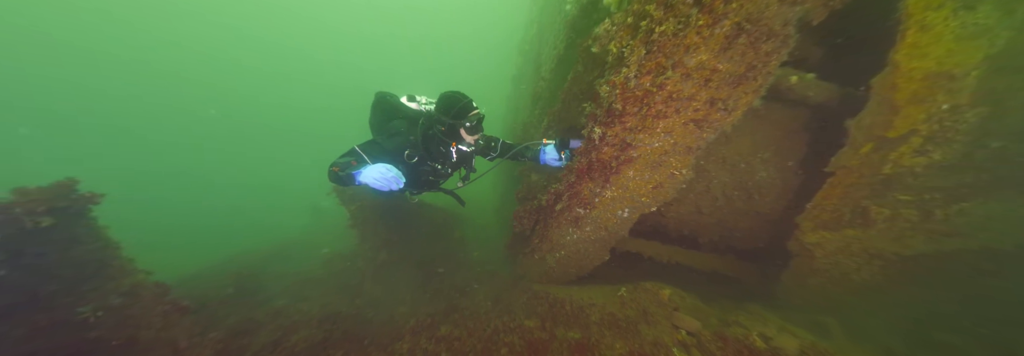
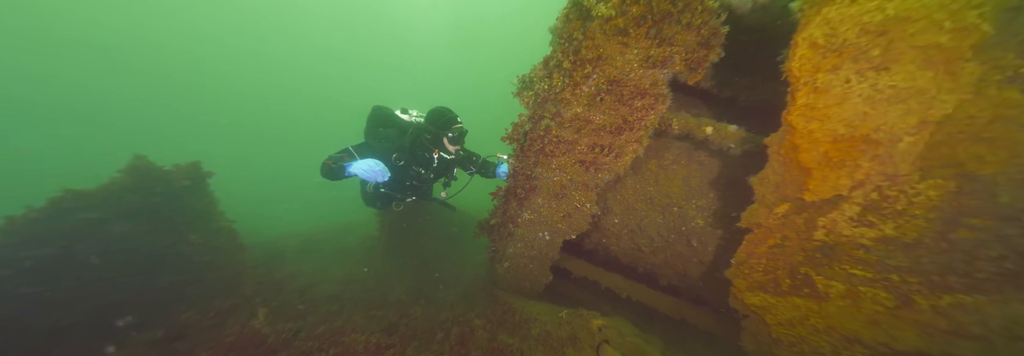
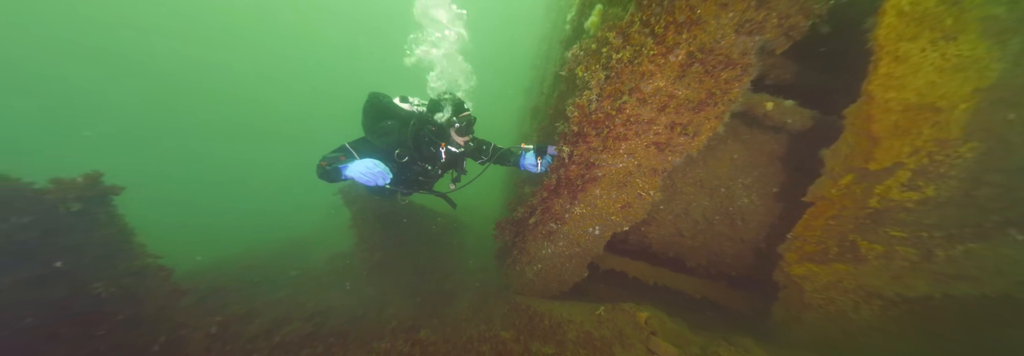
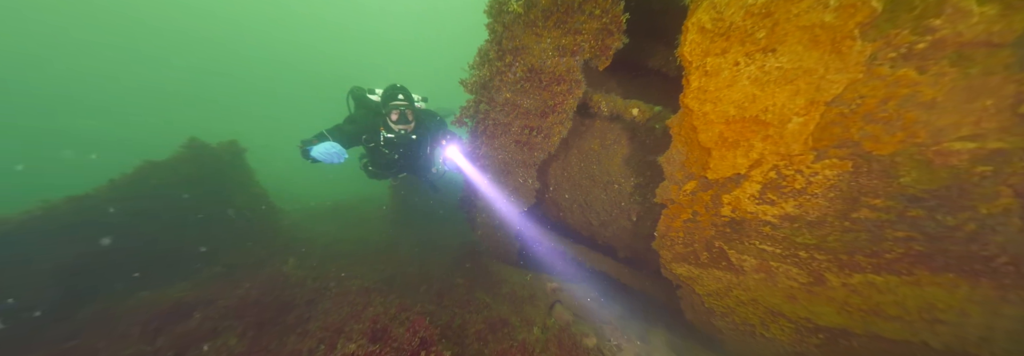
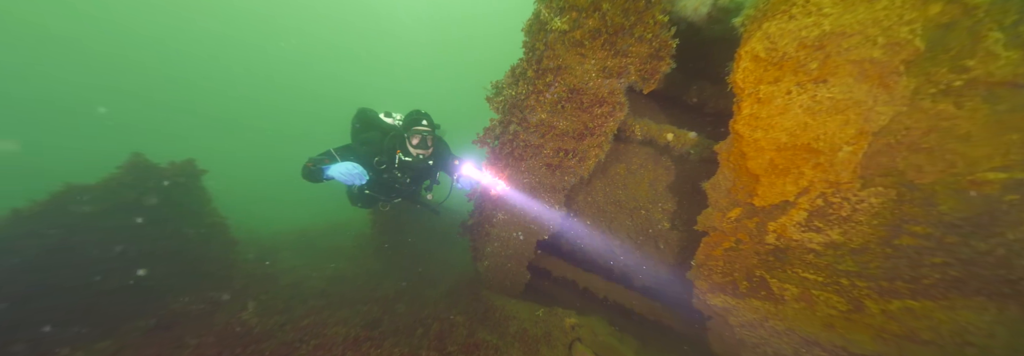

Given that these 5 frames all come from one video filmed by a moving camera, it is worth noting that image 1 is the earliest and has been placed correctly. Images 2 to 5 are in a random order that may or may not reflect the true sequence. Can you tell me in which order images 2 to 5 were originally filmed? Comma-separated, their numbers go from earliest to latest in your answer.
3, 2, 5, 4
